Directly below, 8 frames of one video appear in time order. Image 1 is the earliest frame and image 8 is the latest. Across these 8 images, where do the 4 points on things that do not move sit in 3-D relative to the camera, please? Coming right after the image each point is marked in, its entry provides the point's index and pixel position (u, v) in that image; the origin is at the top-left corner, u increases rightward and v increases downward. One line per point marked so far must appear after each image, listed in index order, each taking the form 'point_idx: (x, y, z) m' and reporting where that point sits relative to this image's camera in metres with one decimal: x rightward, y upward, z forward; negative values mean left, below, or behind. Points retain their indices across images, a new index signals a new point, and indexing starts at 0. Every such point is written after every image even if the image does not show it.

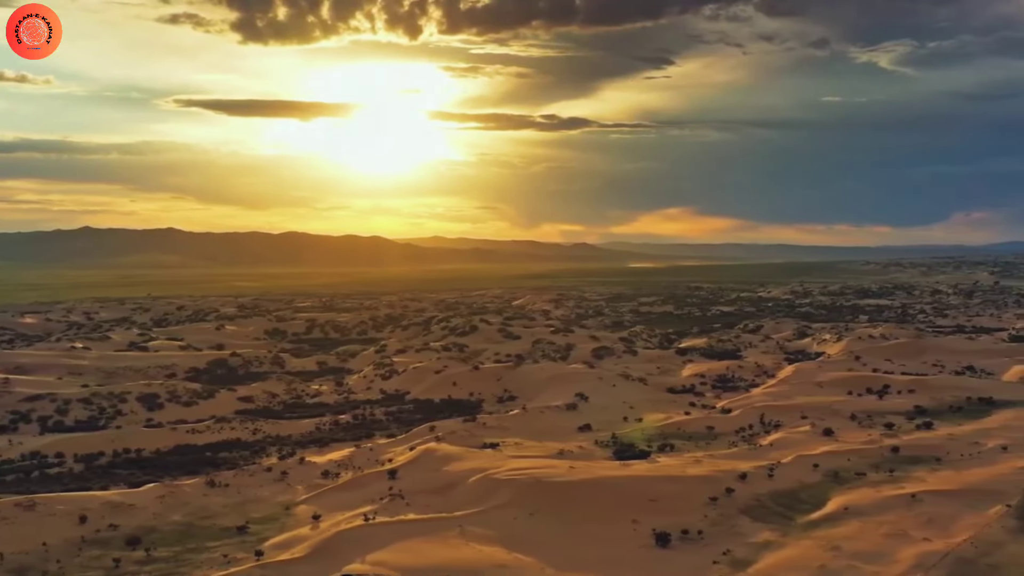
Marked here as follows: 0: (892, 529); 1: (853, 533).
0: (+5.1, -3.3, +18.0) m
1: (+4.5, -3.3, +17.8) m
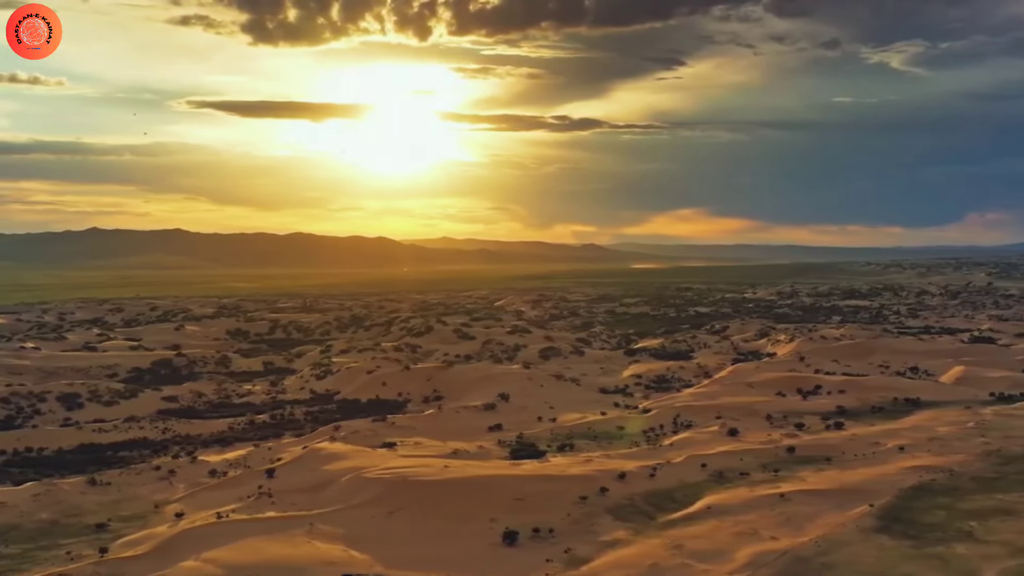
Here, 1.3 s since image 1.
0: (+3.1, -3.3, +18.2) m
1: (+2.5, -3.3, +17.9) m
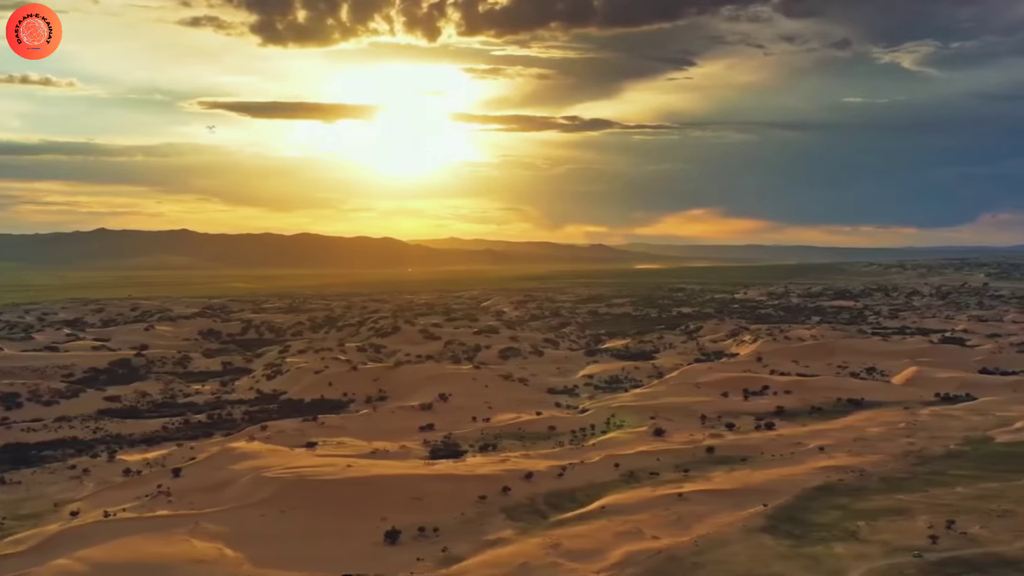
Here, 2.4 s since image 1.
0: (+1.6, -3.3, +18.3) m
1: (+1.0, -3.3, +18.0) m
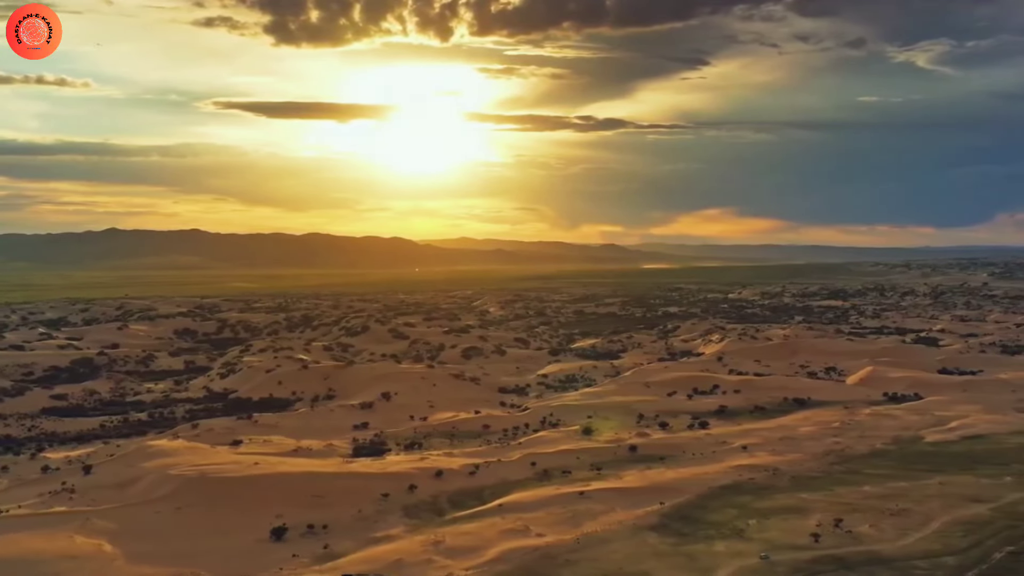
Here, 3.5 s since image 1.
0: (+0.1, -3.3, +18.4) m
1: (-0.6, -3.3, +18.2) m
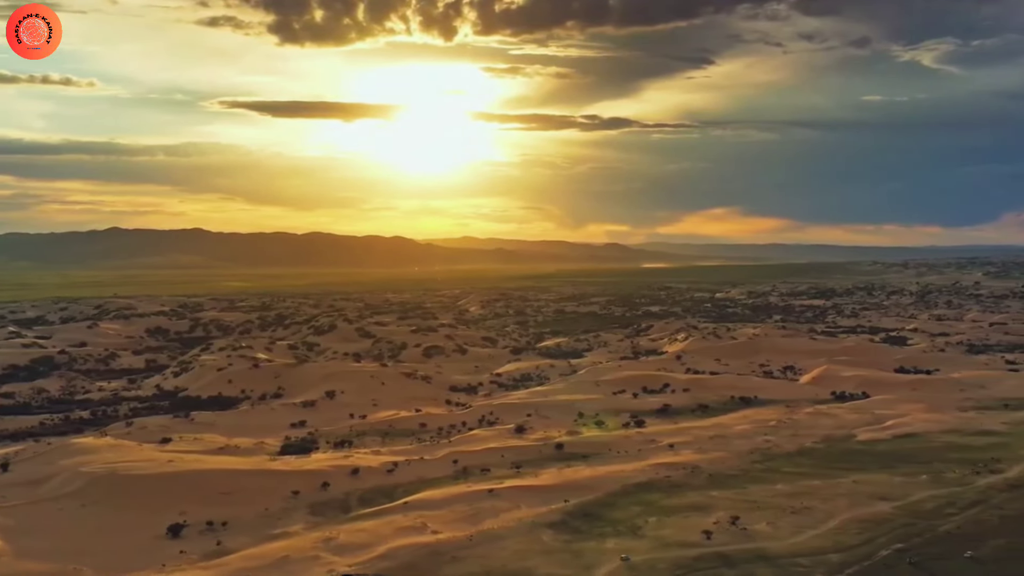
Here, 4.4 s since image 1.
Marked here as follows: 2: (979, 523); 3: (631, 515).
0: (-1.3, -3.3, +18.5) m
1: (-2.0, -3.3, +18.3) m
2: (+6.6, -3.3, +18.9) m
3: (+1.7, -3.3, +19.5) m
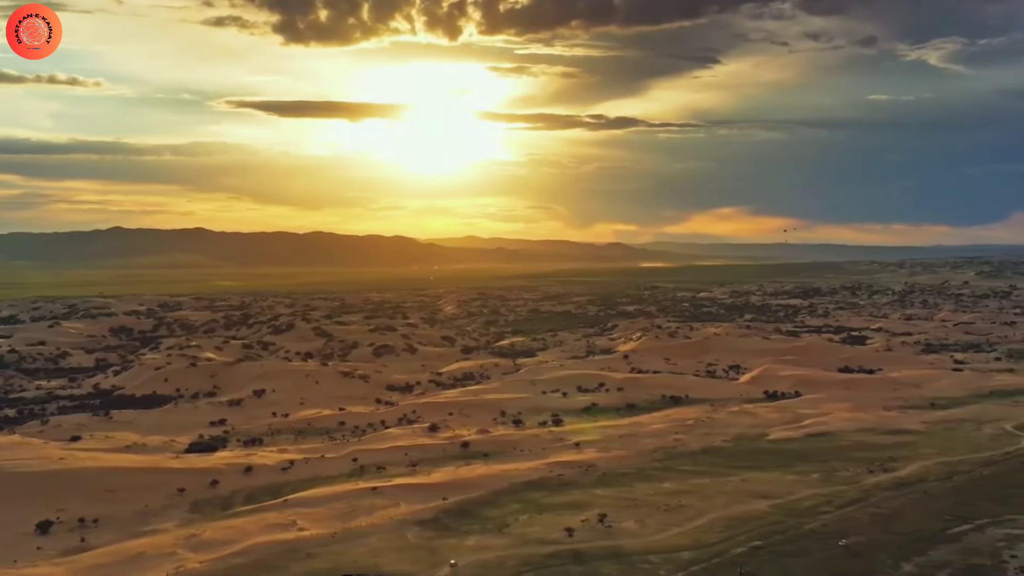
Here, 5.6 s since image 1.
0: (-3.2, -3.3, +18.7) m
1: (-3.8, -3.3, +18.5) m
2: (+4.8, -3.3, +19.0) m
3: (-0.1, -3.3, +19.6) m
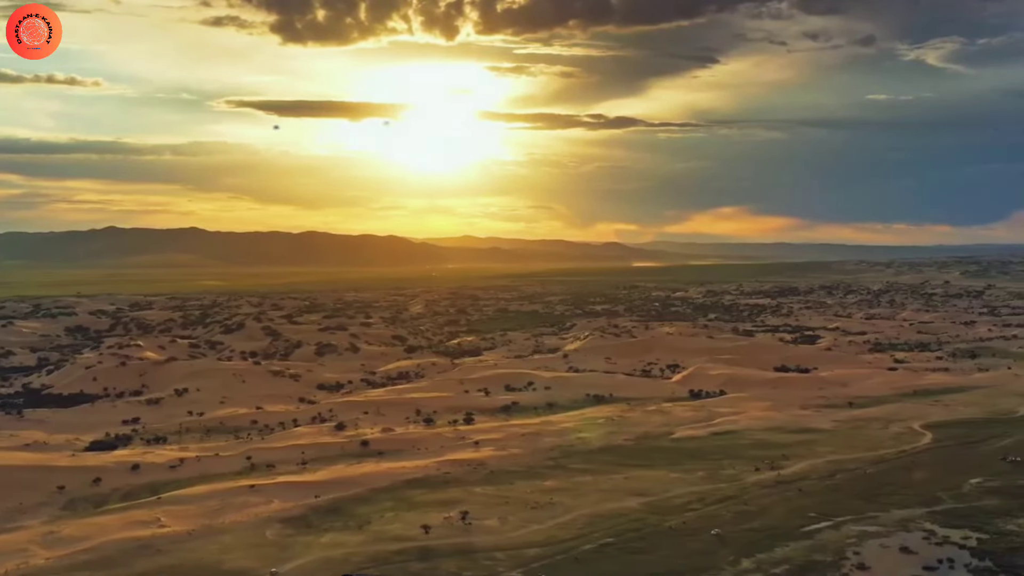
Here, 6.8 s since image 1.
0: (-5.1, -3.2, +18.9) m
1: (-5.7, -3.3, +18.6) m
2: (+2.8, -3.3, +19.2) m
3: (-2.0, -3.3, +19.8) m
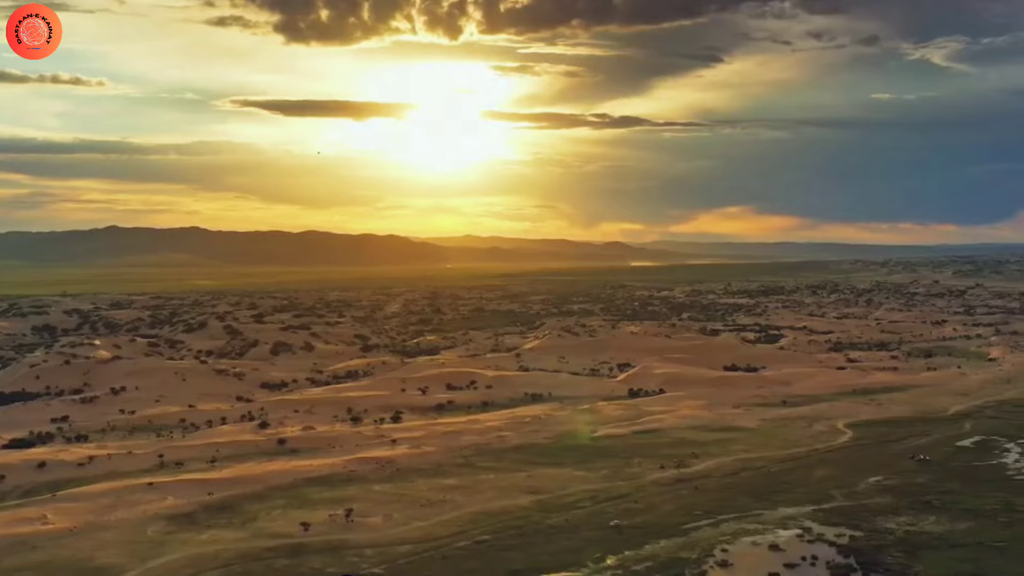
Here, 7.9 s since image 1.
0: (-6.8, -3.2, +19.0) m
1: (-7.4, -3.3, +18.8) m
2: (+1.2, -3.3, +19.3) m
3: (-3.7, -3.3, +19.9) m
